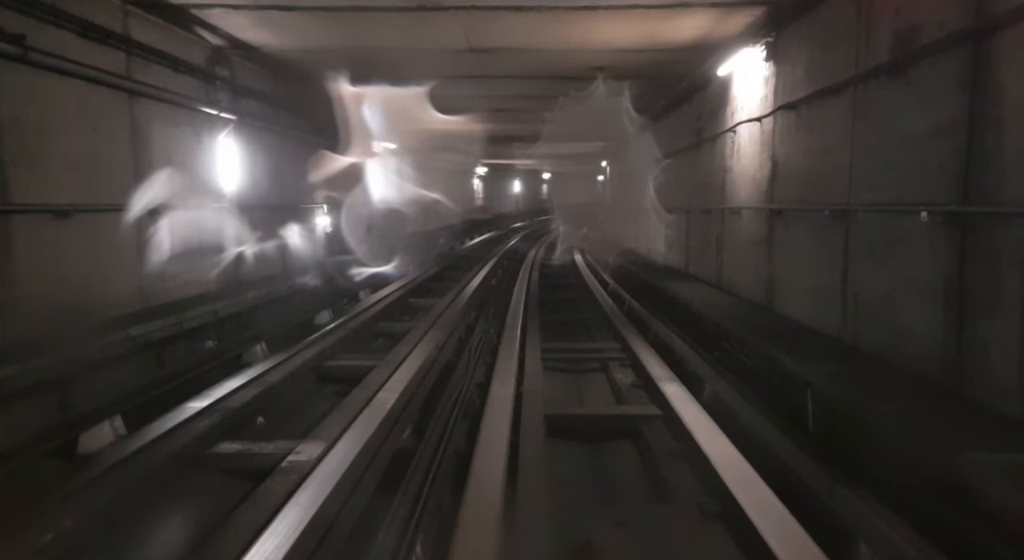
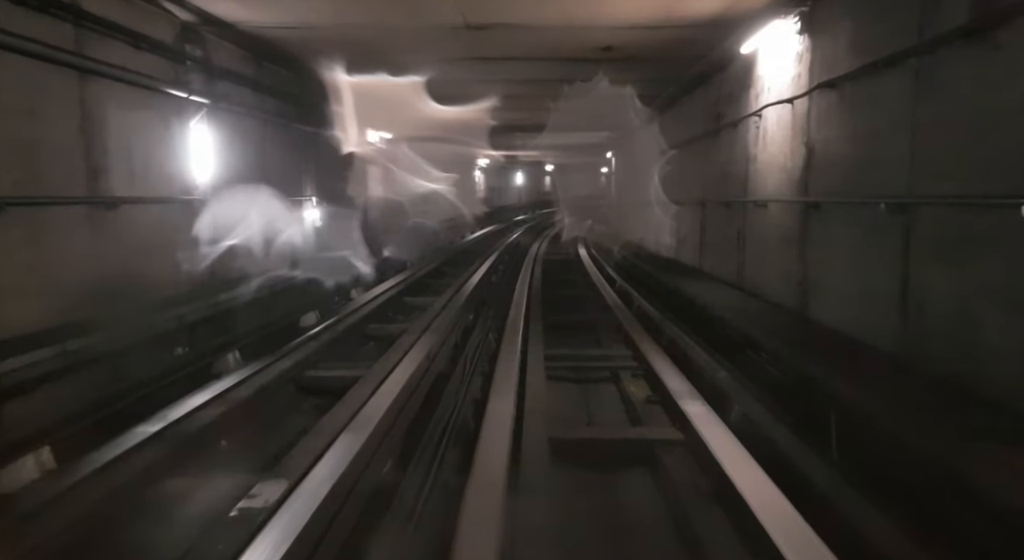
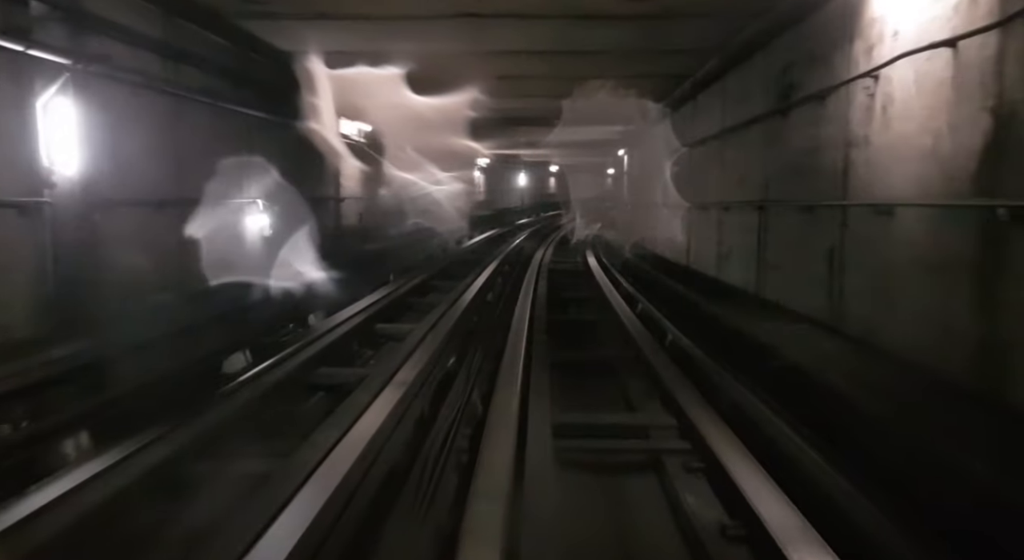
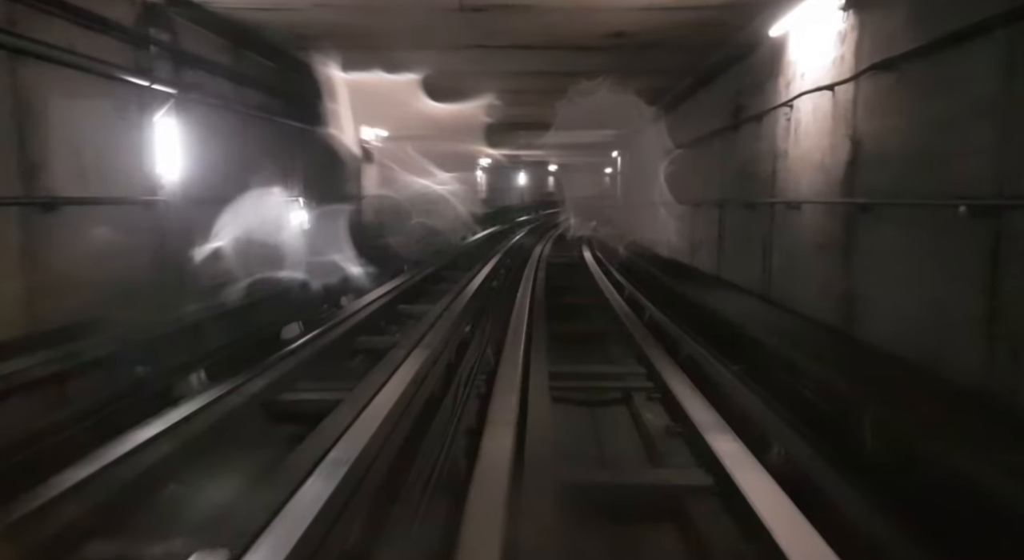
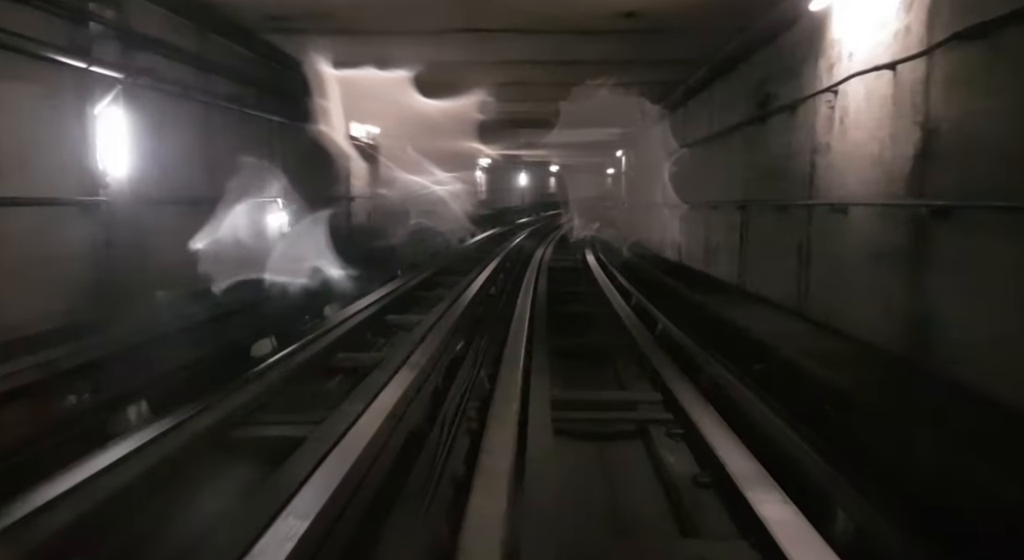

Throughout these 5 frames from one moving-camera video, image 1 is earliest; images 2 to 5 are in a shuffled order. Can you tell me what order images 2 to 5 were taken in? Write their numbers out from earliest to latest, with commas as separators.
2, 4, 5, 3
